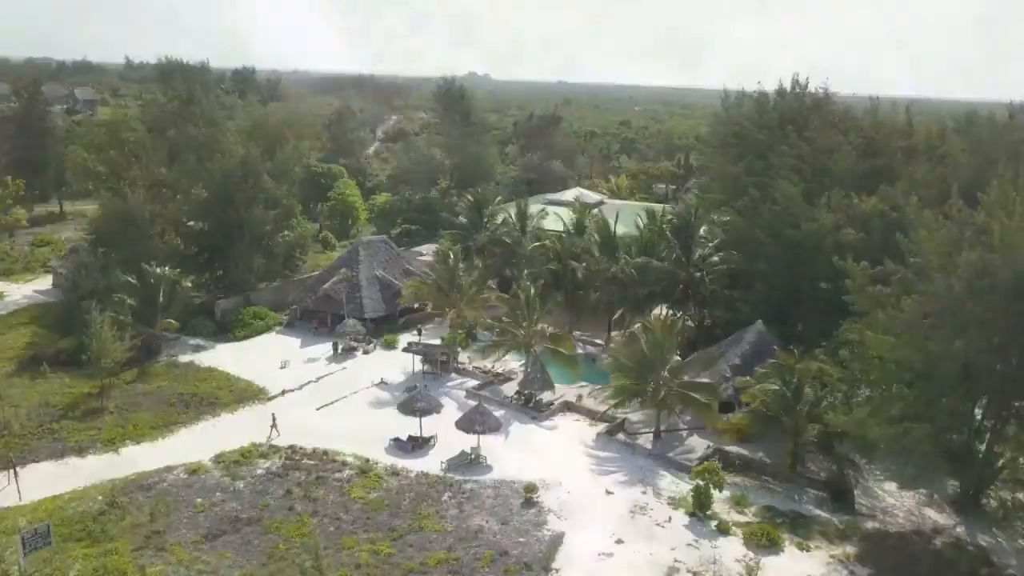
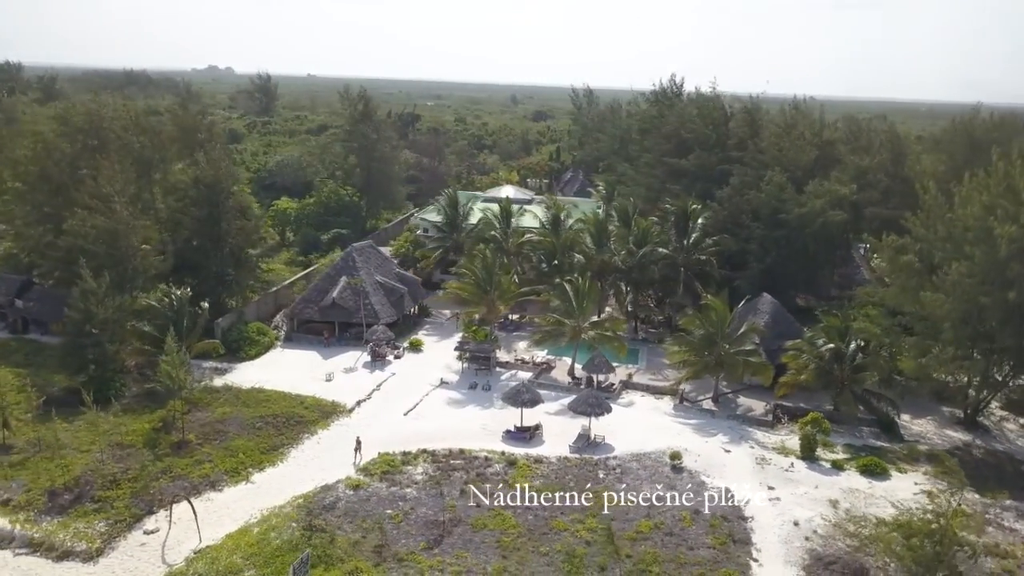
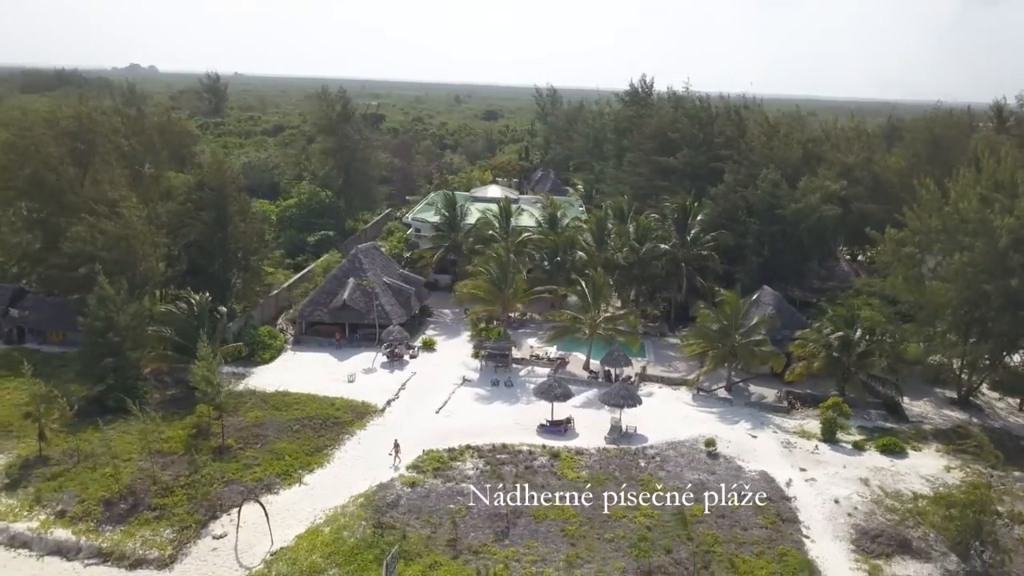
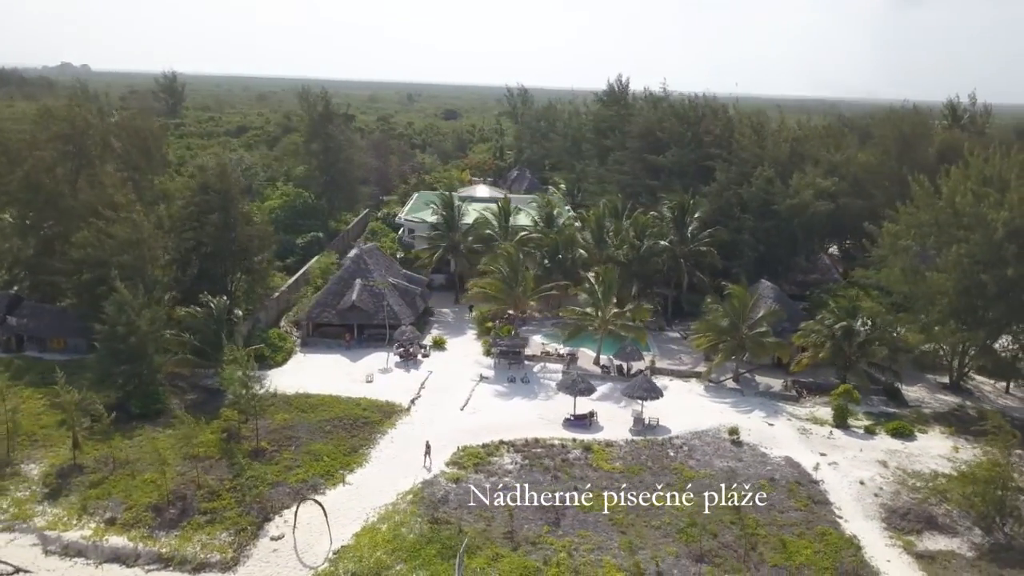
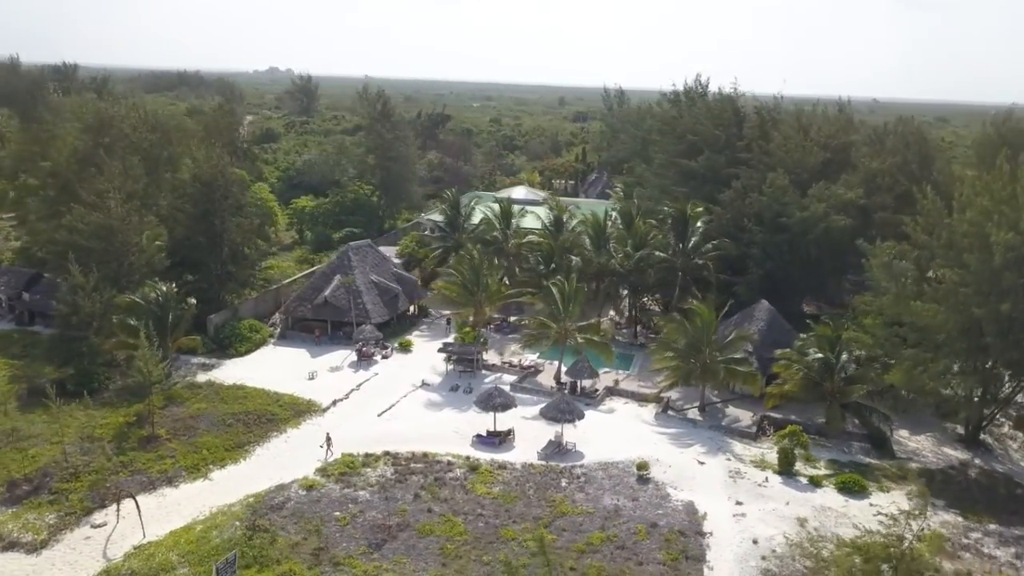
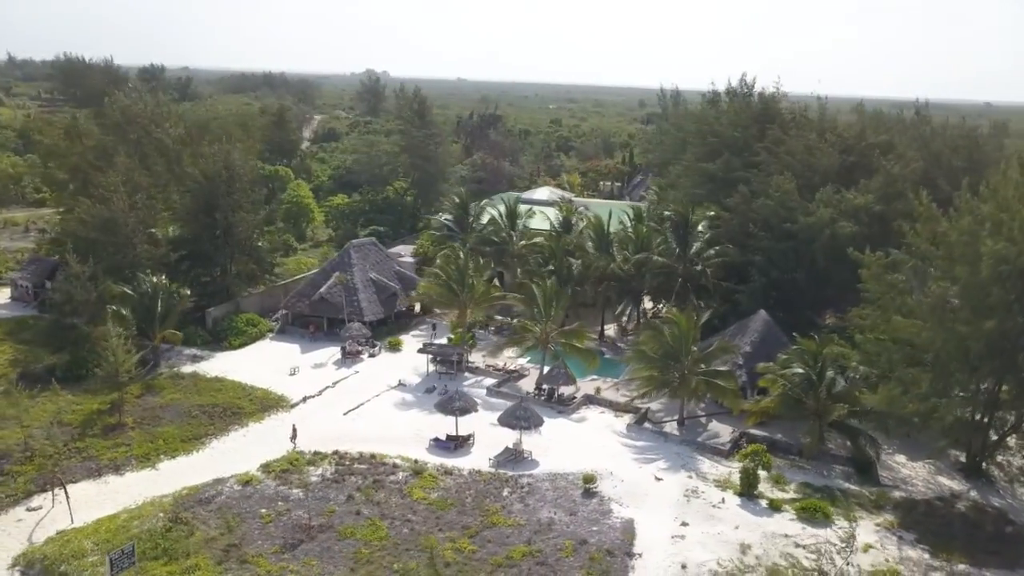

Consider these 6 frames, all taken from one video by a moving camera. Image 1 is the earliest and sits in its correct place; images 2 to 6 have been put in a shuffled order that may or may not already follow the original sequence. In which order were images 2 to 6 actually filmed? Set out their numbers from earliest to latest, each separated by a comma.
6, 5, 2, 3, 4
